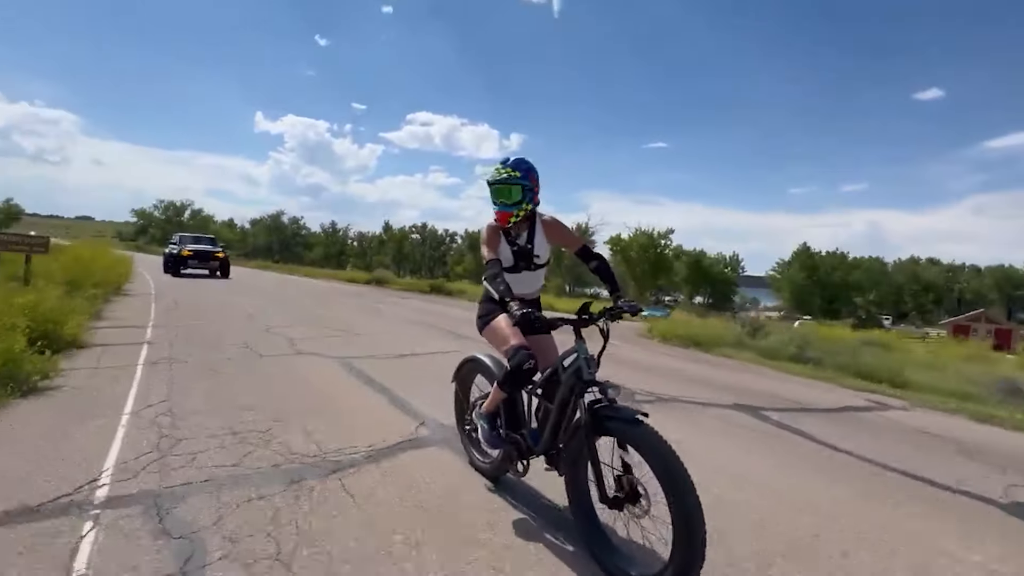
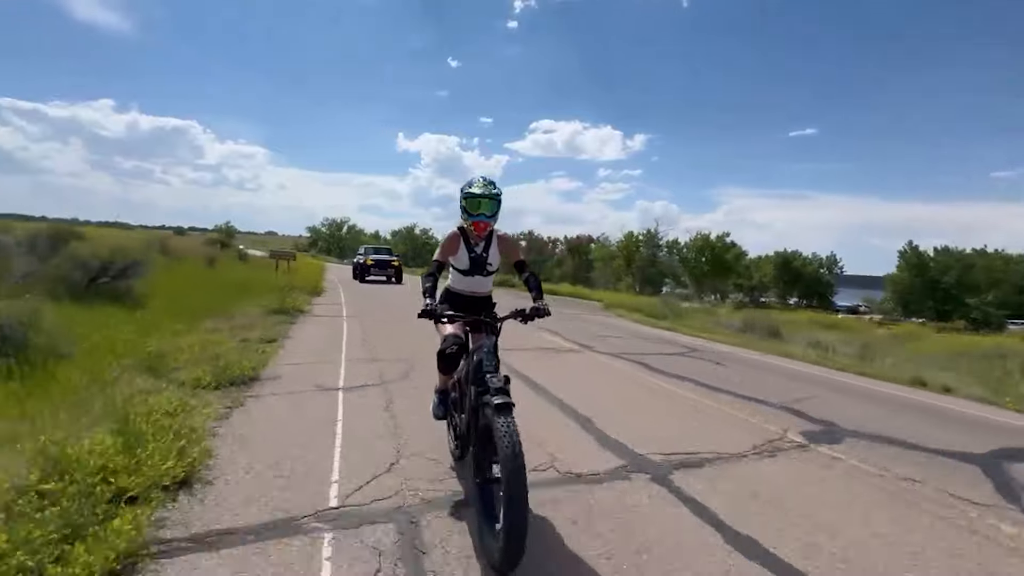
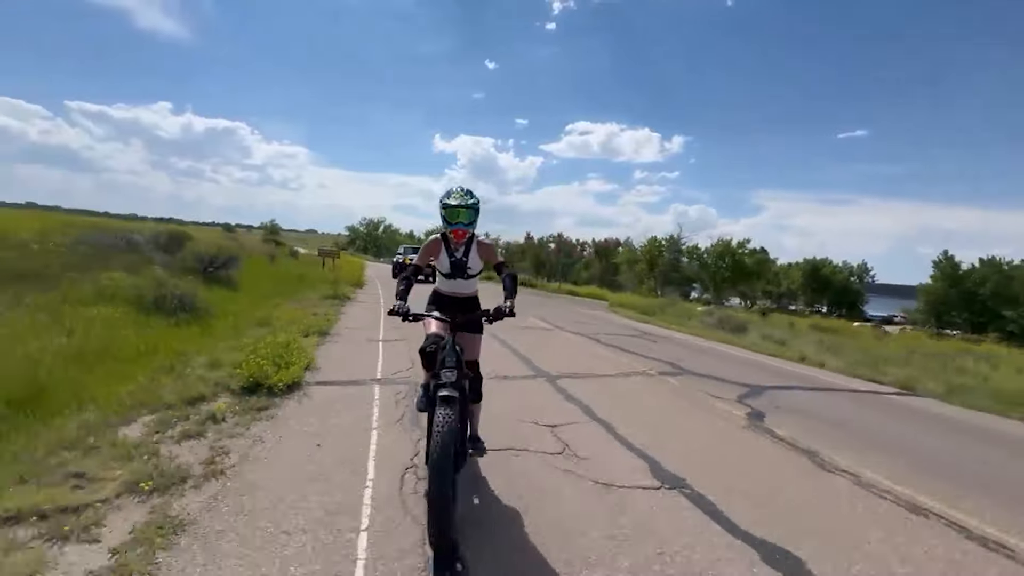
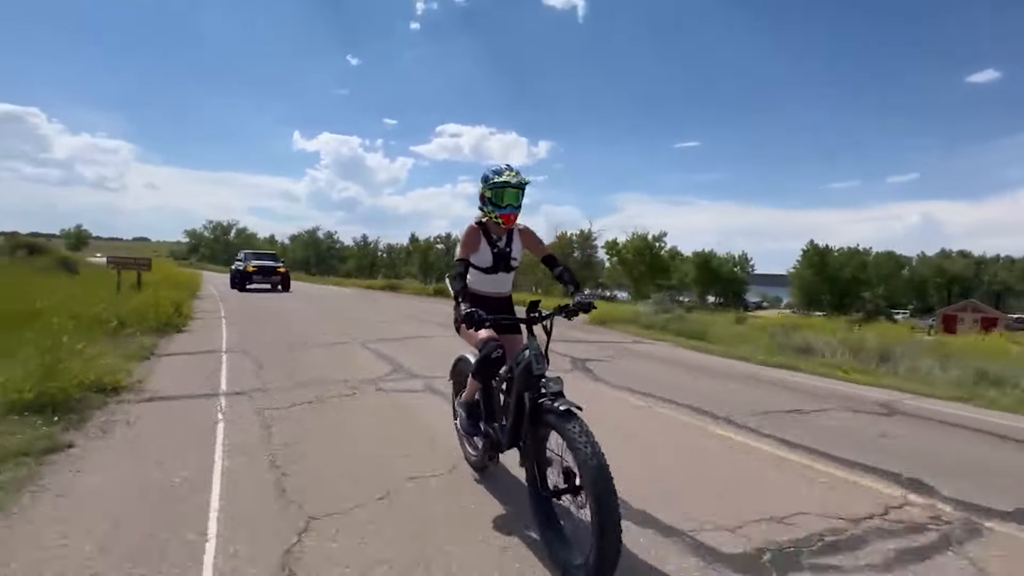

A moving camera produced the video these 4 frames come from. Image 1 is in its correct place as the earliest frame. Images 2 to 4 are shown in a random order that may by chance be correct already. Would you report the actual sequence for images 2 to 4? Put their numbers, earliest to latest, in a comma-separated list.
4, 2, 3
